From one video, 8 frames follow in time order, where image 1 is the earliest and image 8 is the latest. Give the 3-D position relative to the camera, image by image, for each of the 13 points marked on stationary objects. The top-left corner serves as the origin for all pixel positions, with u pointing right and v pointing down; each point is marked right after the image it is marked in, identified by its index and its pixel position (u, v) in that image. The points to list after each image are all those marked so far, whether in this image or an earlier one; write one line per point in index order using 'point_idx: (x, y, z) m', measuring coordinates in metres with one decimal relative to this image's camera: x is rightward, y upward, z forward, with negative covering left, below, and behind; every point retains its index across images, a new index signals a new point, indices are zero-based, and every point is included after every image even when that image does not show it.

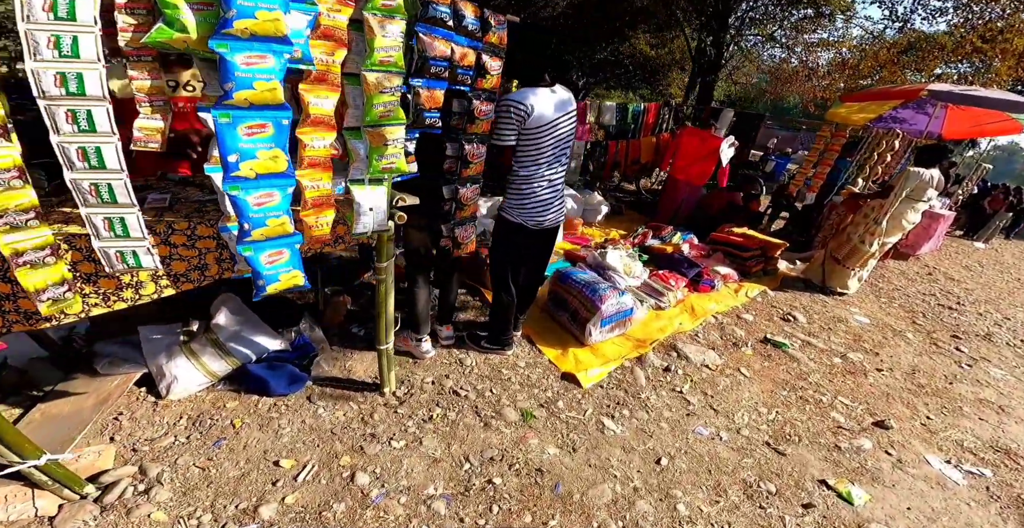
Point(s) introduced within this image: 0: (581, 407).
0: (+0.5, -1.0, +2.8) m
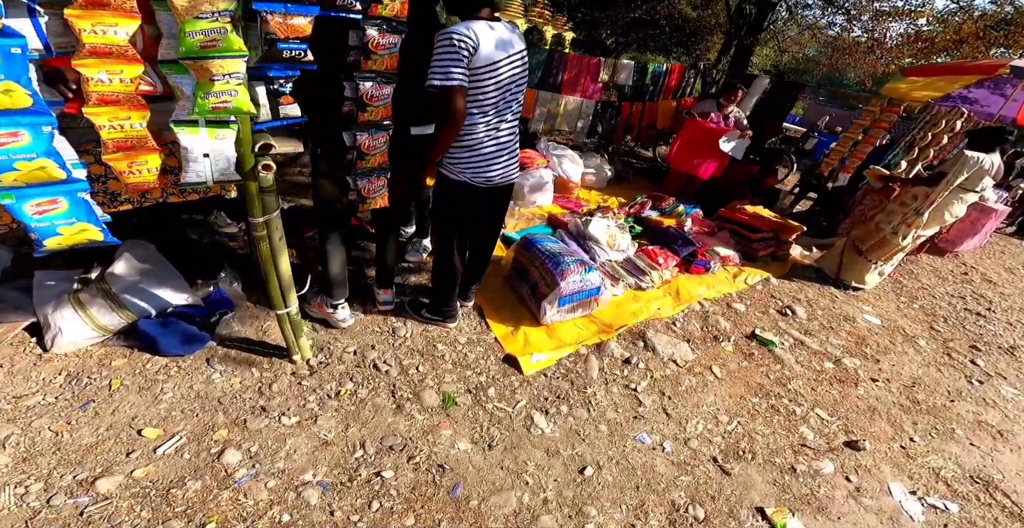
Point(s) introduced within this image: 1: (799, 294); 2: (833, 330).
0: (0.0, -0.8, +2.6) m
1: (+3.3, -0.3, +4.8) m
2: (+3.3, -0.6, +4.3) m
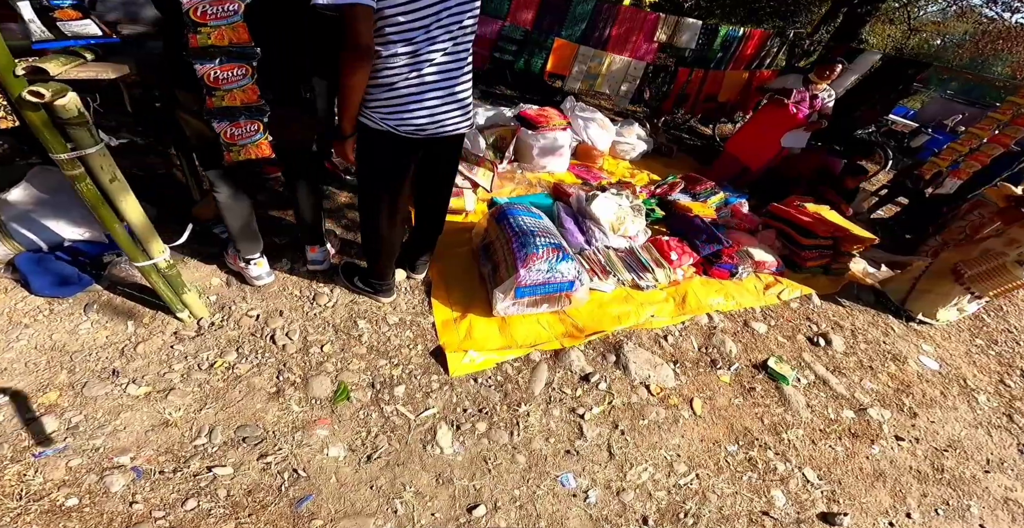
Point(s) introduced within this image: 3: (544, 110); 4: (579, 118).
0: (-0.5, -0.7, +2.2) m
1: (+3.2, -0.5, +3.9) m
2: (+3.0, -0.9, +3.5) m
3: (+0.4, +1.7, +4.5) m
4: (+0.8, +1.7, +4.9) m
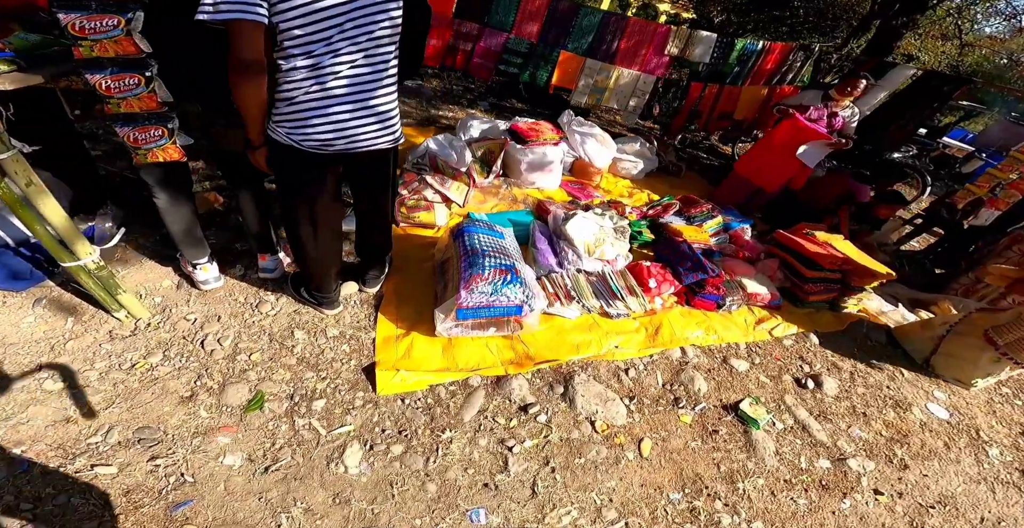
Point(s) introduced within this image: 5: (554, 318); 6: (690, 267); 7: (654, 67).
0: (-0.9, -0.8, +2.1) m
1: (+2.9, -0.8, +3.6) m
2: (+2.7, -1.2, +3.2) m
3: (+0.3, +1.5, +4.4) m
4: (+0.7, +1.5, +4.8) m
5: (+0.3, -0.4, +3.0) m
6: (+1.5, 0.0, +3.5) m
7: (+1.9, +2.7, +5.6) m
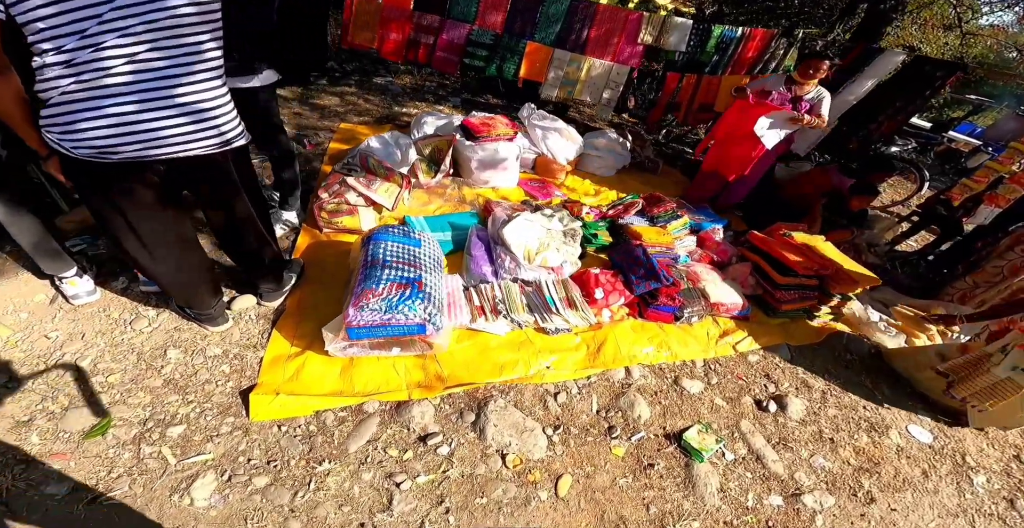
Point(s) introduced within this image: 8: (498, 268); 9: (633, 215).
0: (-1.4, -0.9, +1.9) m
1: (+2.4, -0.9, +3.2) m
2: (+2.2, -1.2, +2.8) m
3: (-0.2, +1.4, +4.1) m
4: (+0.3, +1.5, +4.5) m
5: (-0.2, -0.4, +2.7) m
6: (+1.0, -0.1, +3.2) m
7: (+1.5, +2.6, +5.2) m
8: (-0.1, 0.0, +3.0) m
9: (+1.1, +0.5, +3.9) m
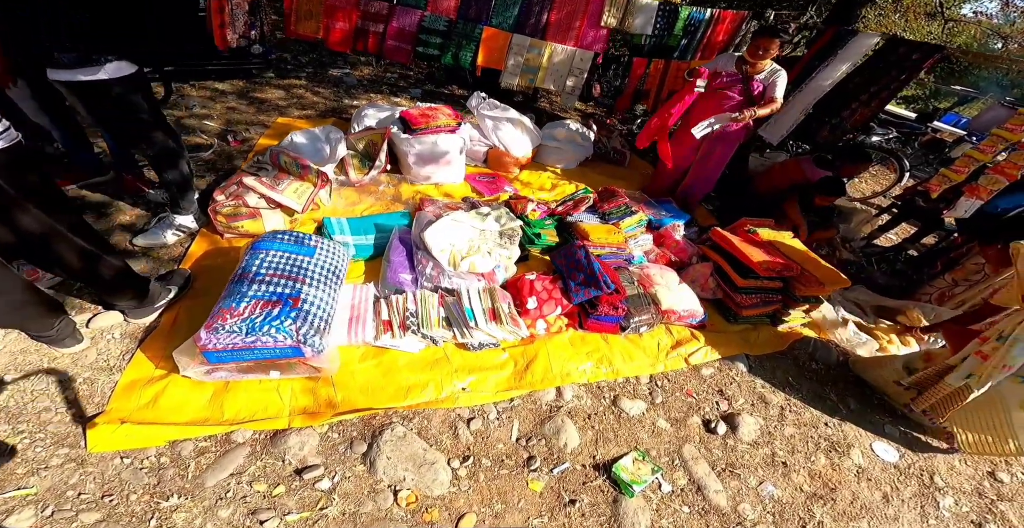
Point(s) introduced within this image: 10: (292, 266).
0: (-1.9, -1.0, +1.6) m
1: (+1.9, -0.9, +2.9) m
2: (+1.7, -1.2, +2.5) m
3: (-0.7, +1.4, +3.8) m
4: (-0.3, +1.4, +4.1) m
5: (-0.7, -0.5, +2.4) m
6: (+0.5, -0.1, +2.9) m
7: (+0.9, +2.6, +4.9) m
8: (-0.6, -0.1, +2.7) m
9: (+0.6, +0.4, +3.6) m
10: (-1.1, 0.0, +2.2) m
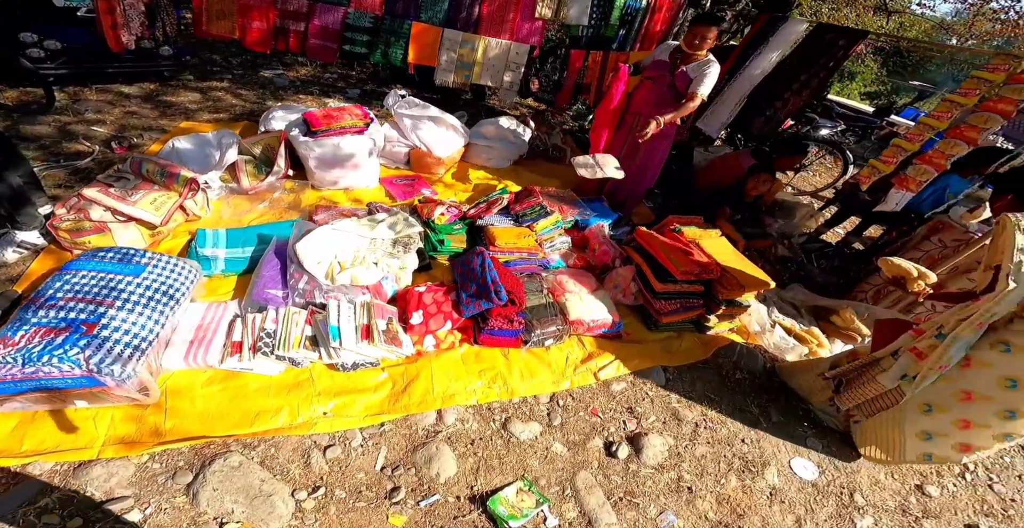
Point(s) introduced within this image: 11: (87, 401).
0: (-2.6, -1.1, +1.3) m
1: (+1.2, -0.9, +2.7) m
2: (+1.0, -1.3, +2.3) m
3: (-1.5, +1.3, +3.5) m
4: (-1.0, +1.4, +3.9) m
5: (-1.4, -0.6, +2.2) m
6: (-0.2, -0.2, +2.6) m
7: (+0.1, +2.6, +4.6) m
8: (-1.3, -0.2, +2.5) m
9: (-0.1, +0.4, +3.3) m
10: (-1.8, -0.1, +1.9) m
11: (-1.8, -0.7, +1.9) m
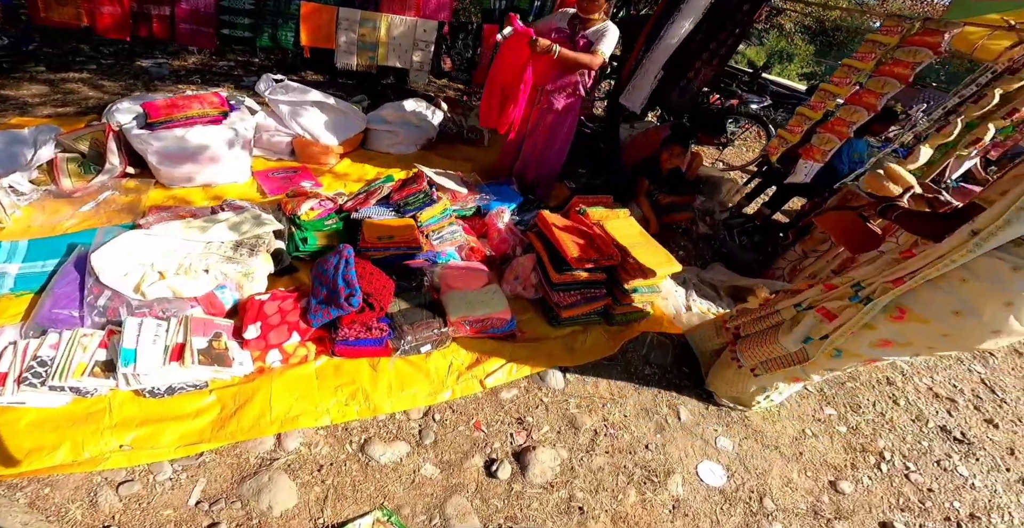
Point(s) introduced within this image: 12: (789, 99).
0: (-3.2, -1.2, +0.9) m
1: (+0.5, -0.8, +2.4) m
2: (+0.3, -1.2, +2.0) m
3: (-2.4, +1.2, +3.0) m
4: (-1.9, +1.3, +3.4) m
5: (-2.1, -0.7, +1.7) m
6: (-1.0, -0.2, +2.3) m
7: (-0.9, +2.6, +4.2) m
8: (-2.1, -0.2, +2.0) m
9: (-0.9, +0.4, +2.9) m
10: (-2.6, -0.2, +1.5) m
11: (-2.5, -0.8, +1.4) m
12: (+3.1, +2.0, +4.7) m
